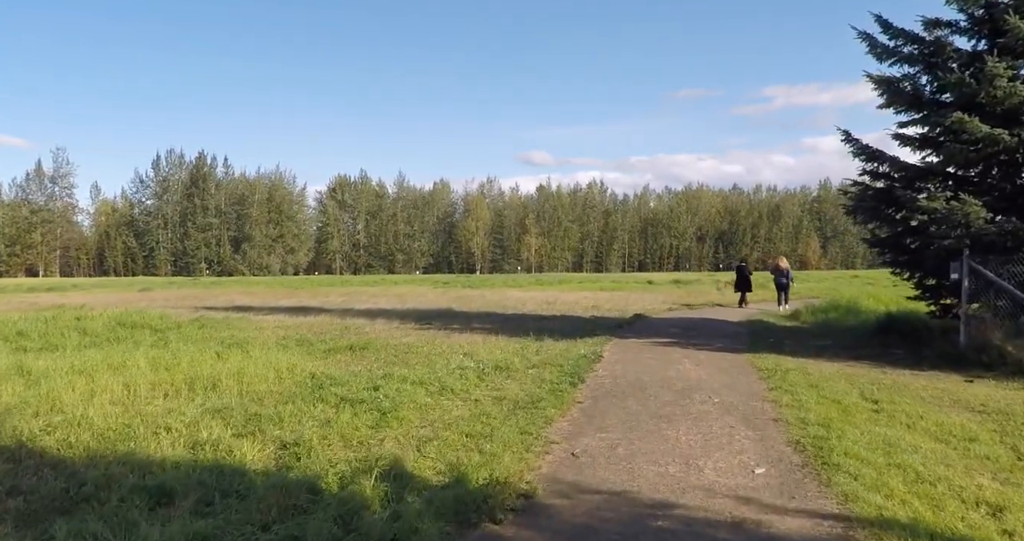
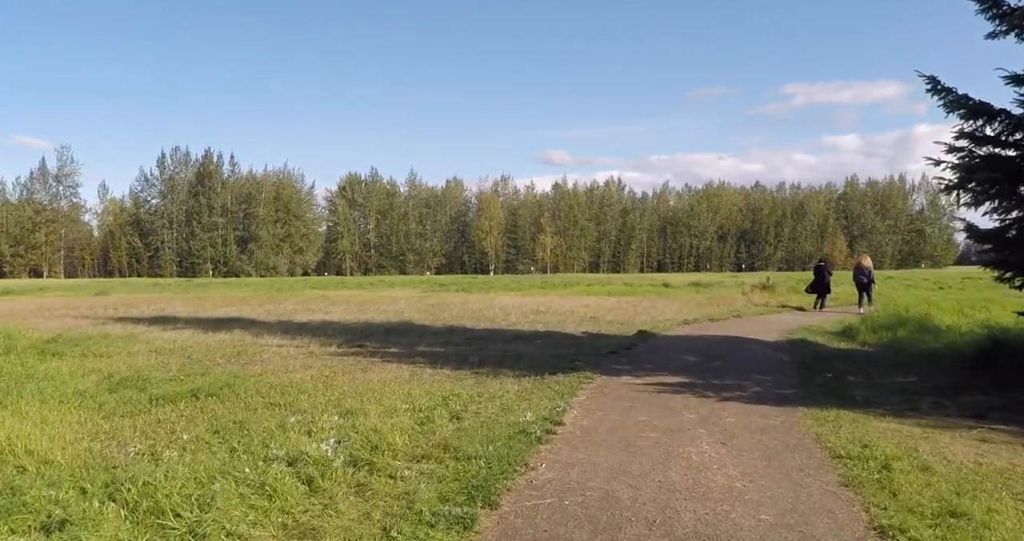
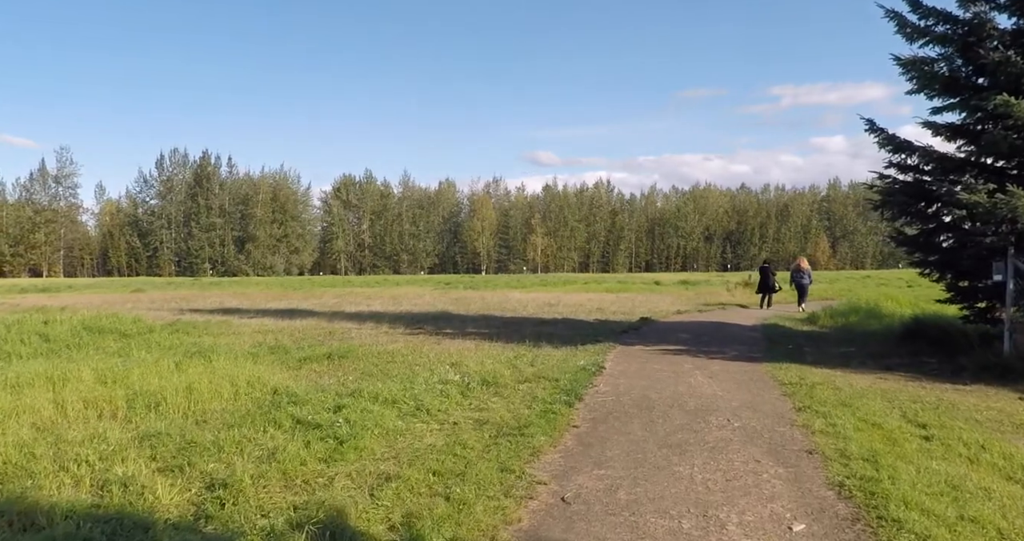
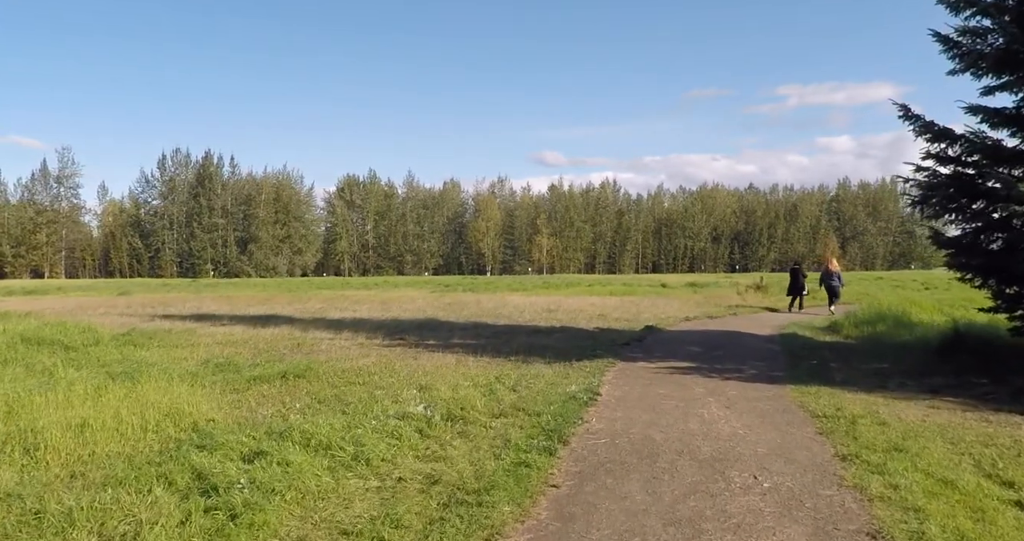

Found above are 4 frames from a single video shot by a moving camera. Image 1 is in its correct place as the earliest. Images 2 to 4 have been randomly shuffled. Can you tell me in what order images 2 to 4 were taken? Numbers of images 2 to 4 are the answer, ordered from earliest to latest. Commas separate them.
3, 4, 2
